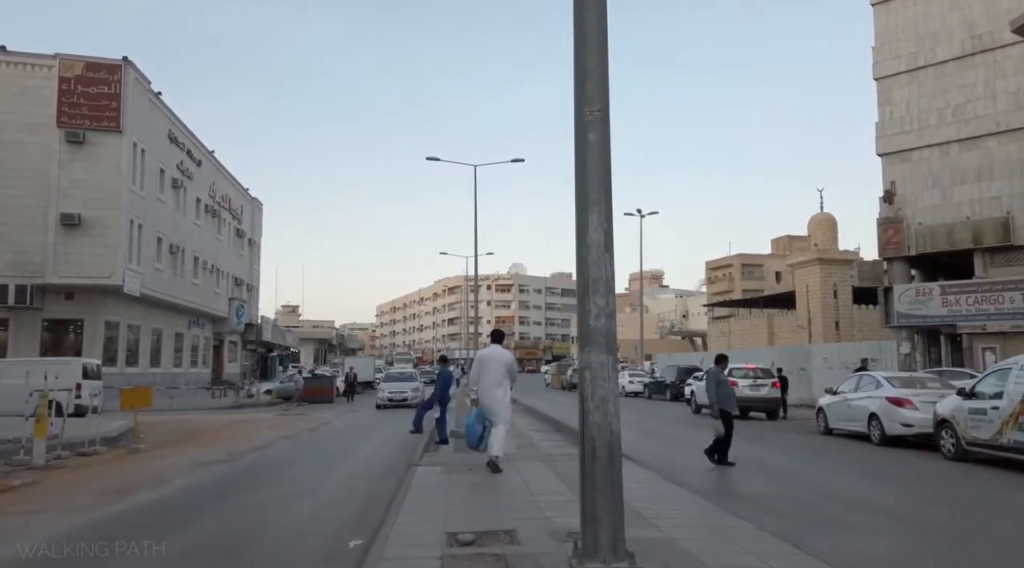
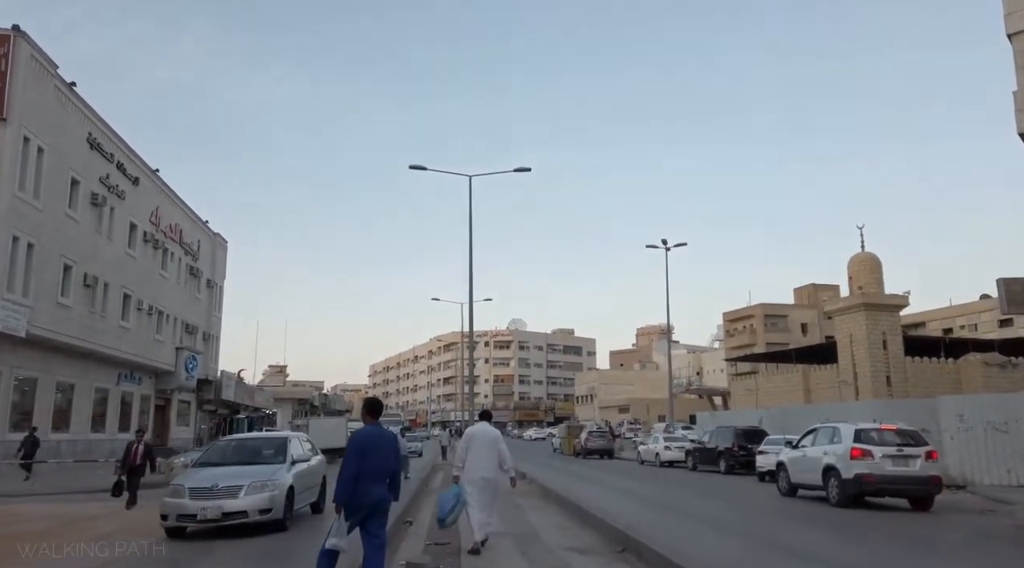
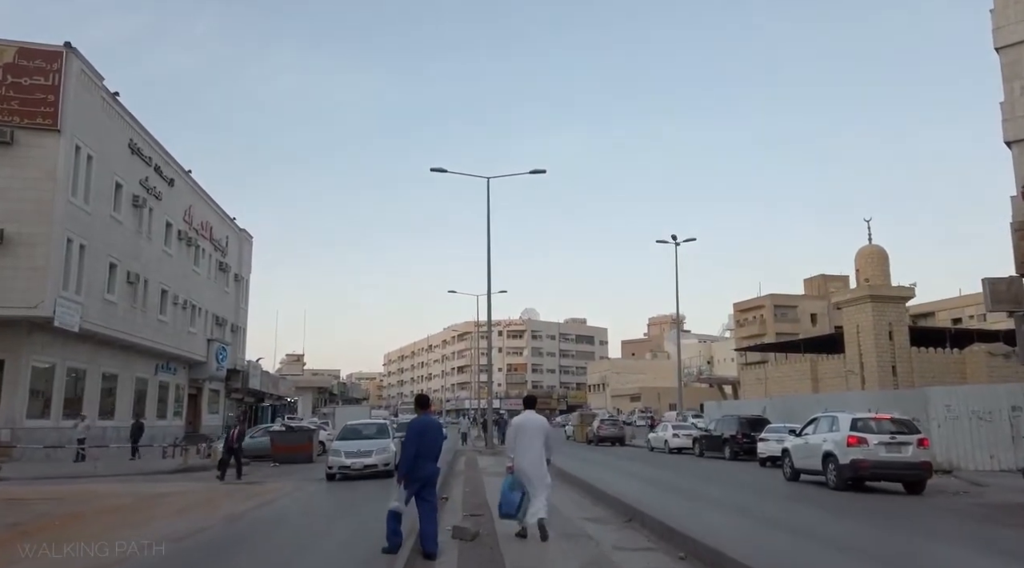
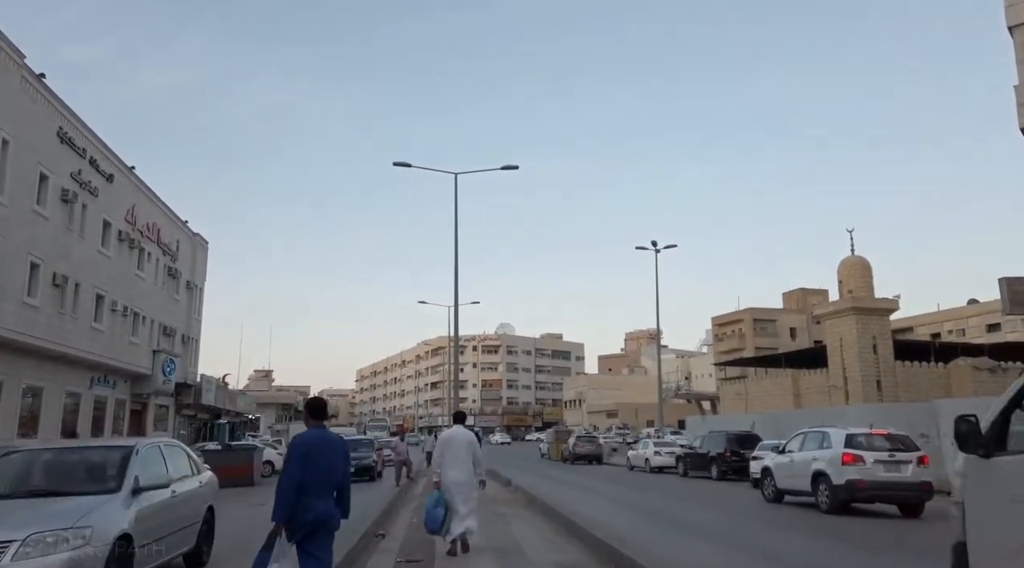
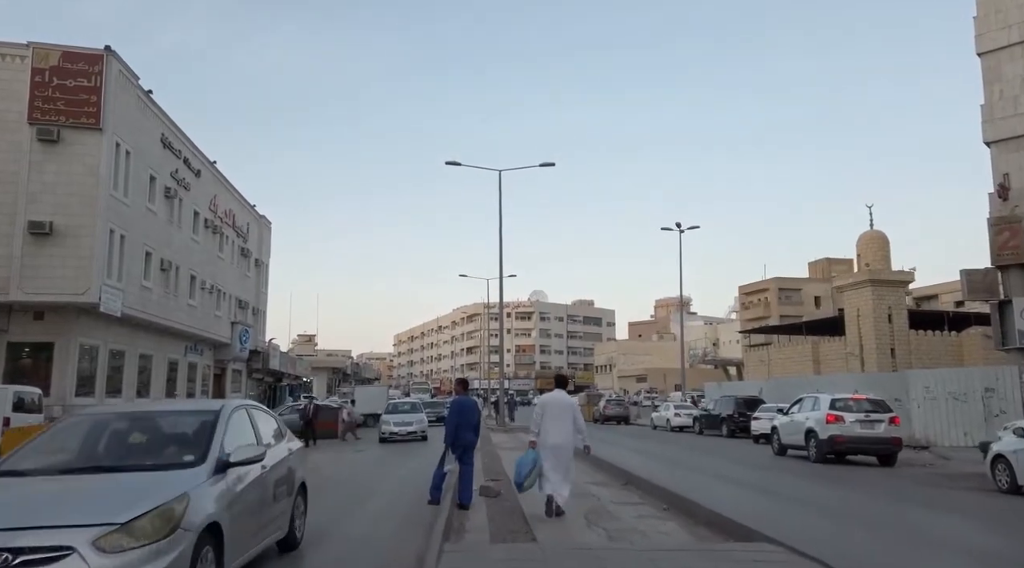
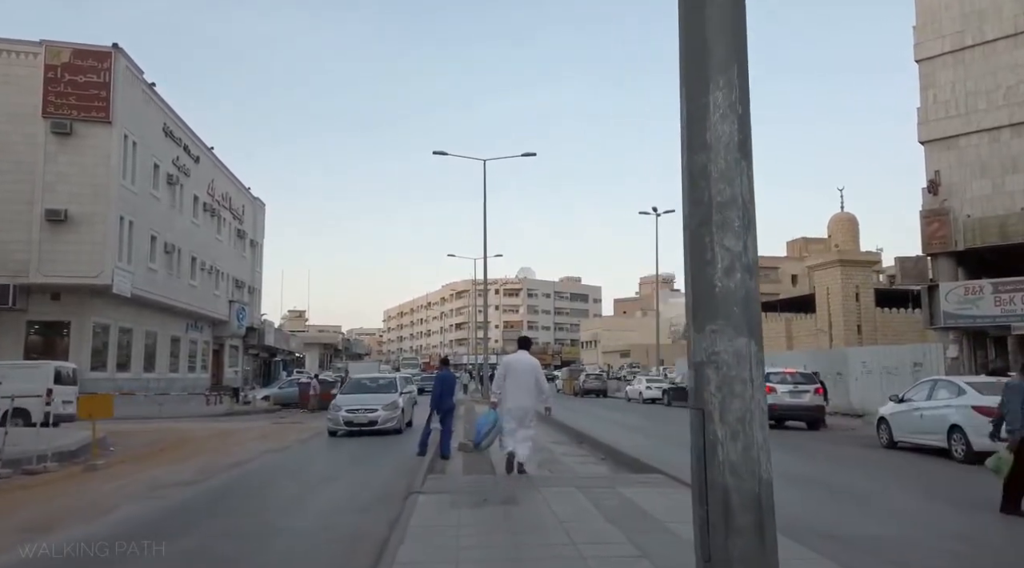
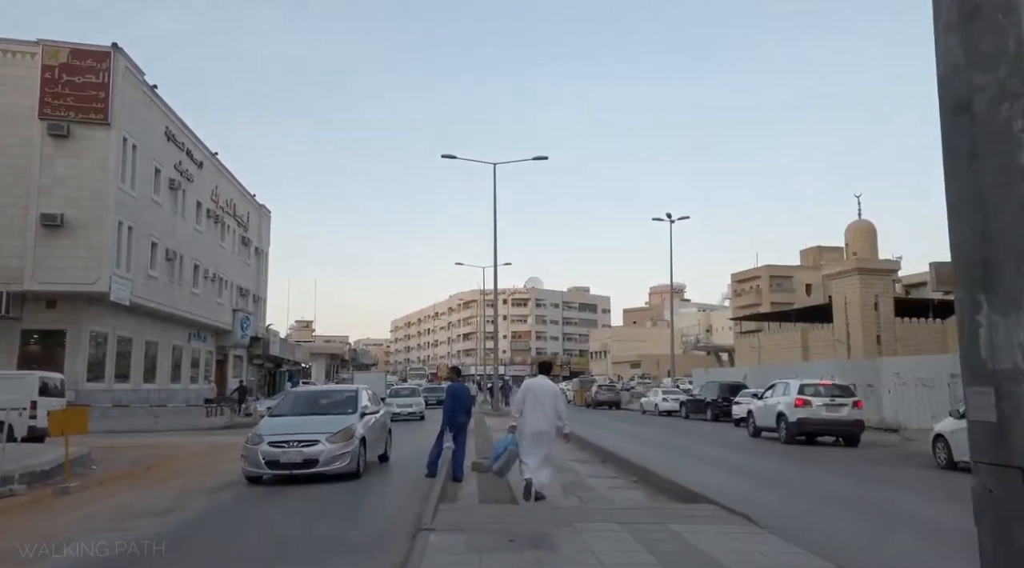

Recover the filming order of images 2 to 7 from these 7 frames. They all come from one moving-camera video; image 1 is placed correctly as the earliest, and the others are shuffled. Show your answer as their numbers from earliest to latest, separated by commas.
6, 7, 5, 3, 2, 4
